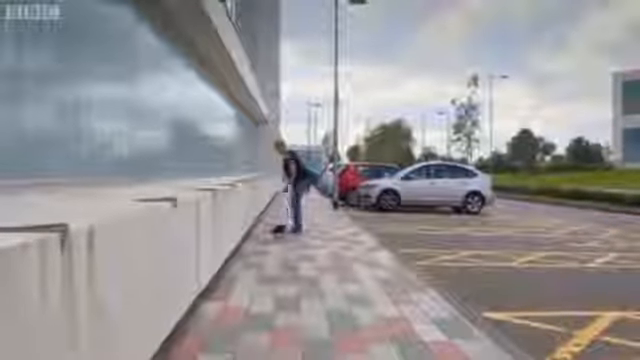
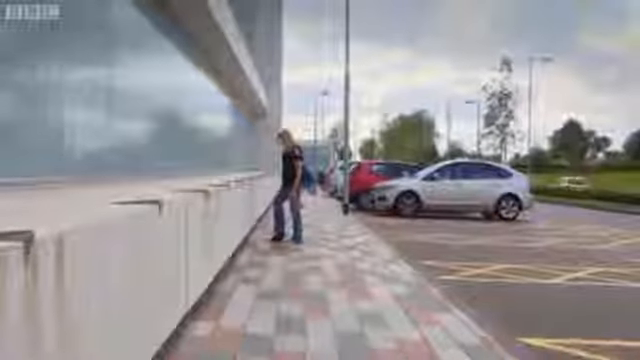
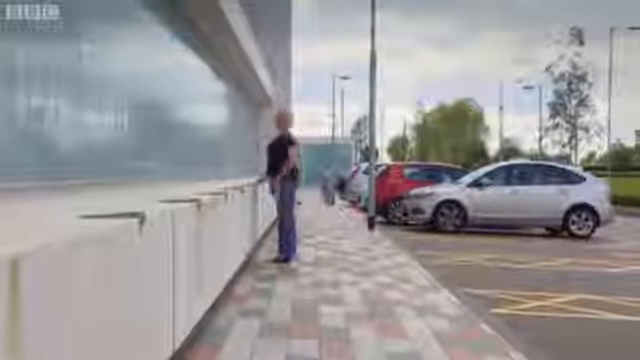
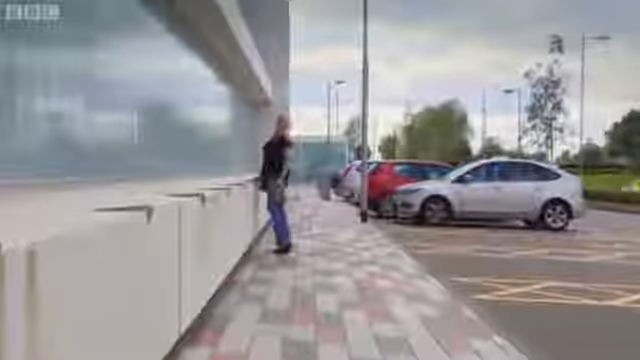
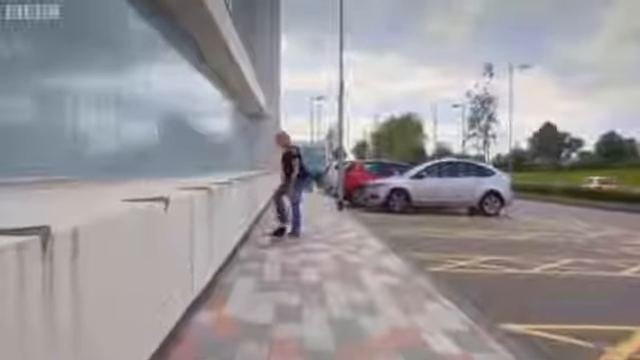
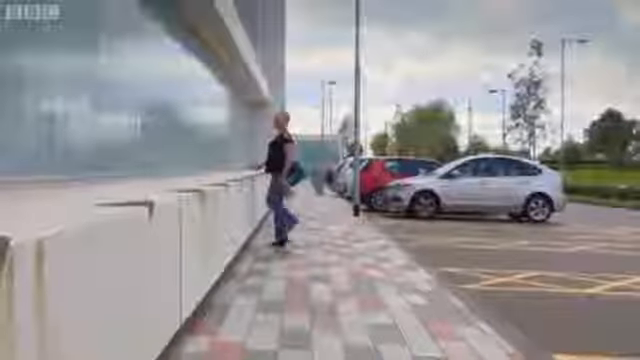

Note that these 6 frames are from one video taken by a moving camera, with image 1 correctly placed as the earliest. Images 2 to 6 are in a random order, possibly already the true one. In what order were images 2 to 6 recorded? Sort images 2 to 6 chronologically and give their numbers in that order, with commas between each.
5, 2, 6, 4, 3
